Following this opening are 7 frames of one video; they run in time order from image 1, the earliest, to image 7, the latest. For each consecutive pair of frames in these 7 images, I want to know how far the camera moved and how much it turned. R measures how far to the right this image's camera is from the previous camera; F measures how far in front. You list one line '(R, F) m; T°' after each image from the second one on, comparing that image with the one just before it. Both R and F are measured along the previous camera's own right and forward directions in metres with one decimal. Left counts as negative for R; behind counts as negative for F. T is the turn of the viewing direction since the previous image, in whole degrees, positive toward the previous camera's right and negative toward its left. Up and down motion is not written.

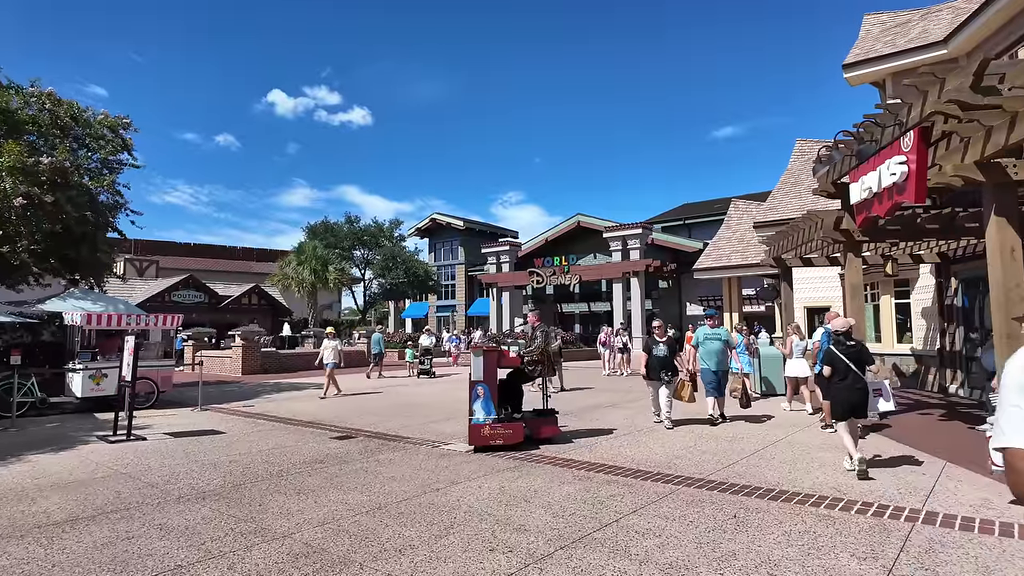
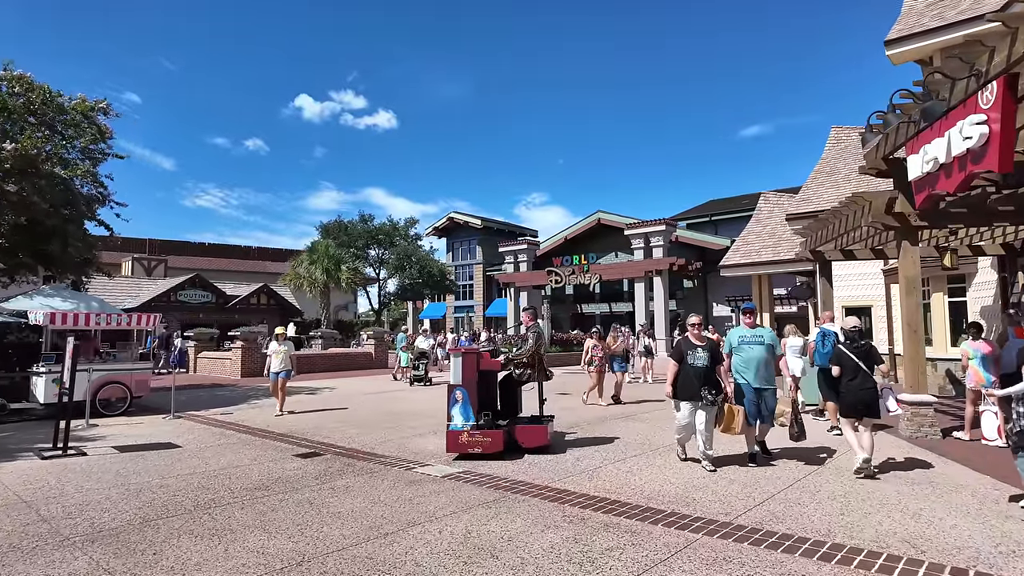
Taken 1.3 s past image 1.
(+0.4, +1.2) m; -2°
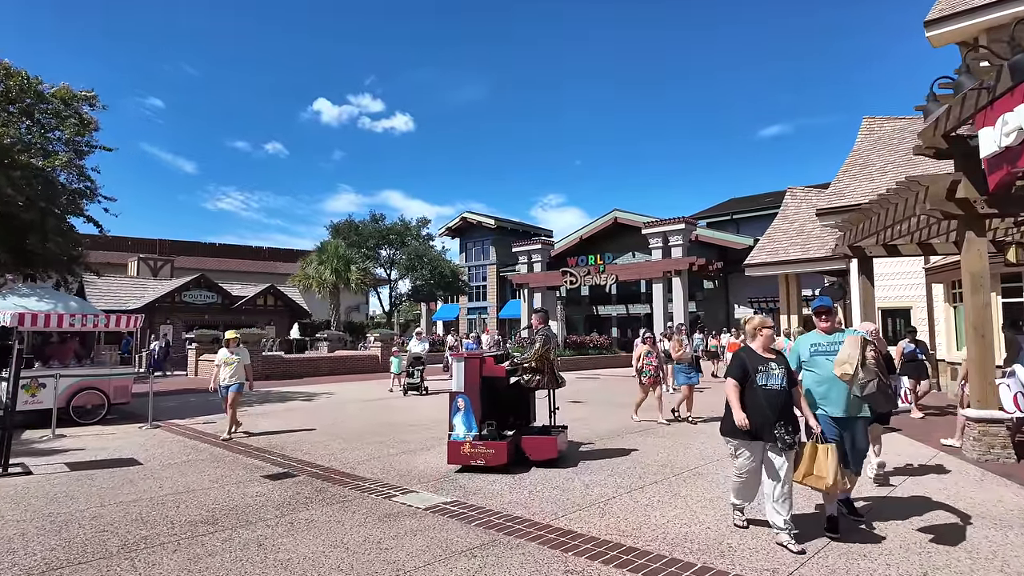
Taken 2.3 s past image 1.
(+0.2, +1.0) m; -2°
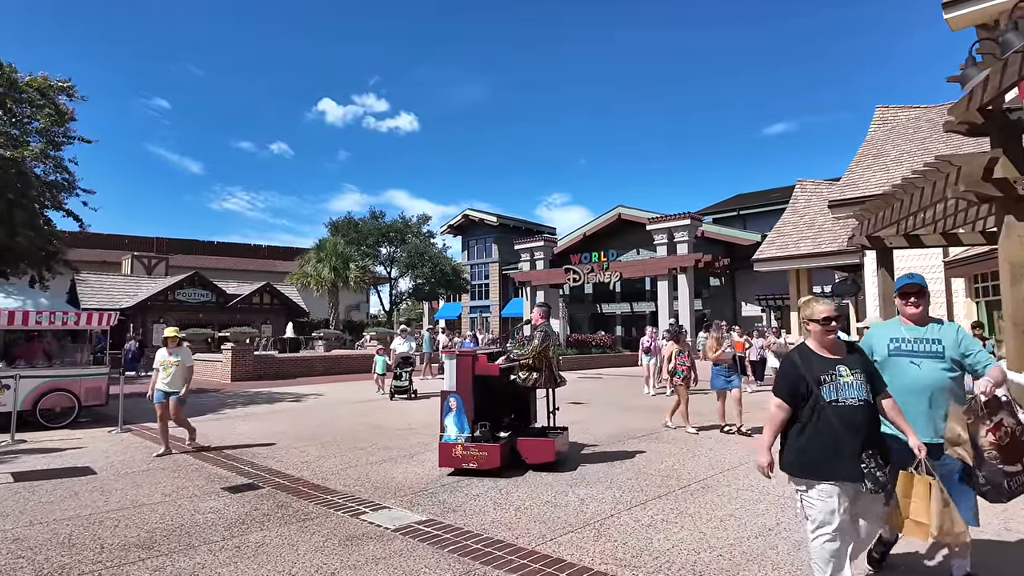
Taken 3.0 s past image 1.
(+0.2, +0.6) m; 0°
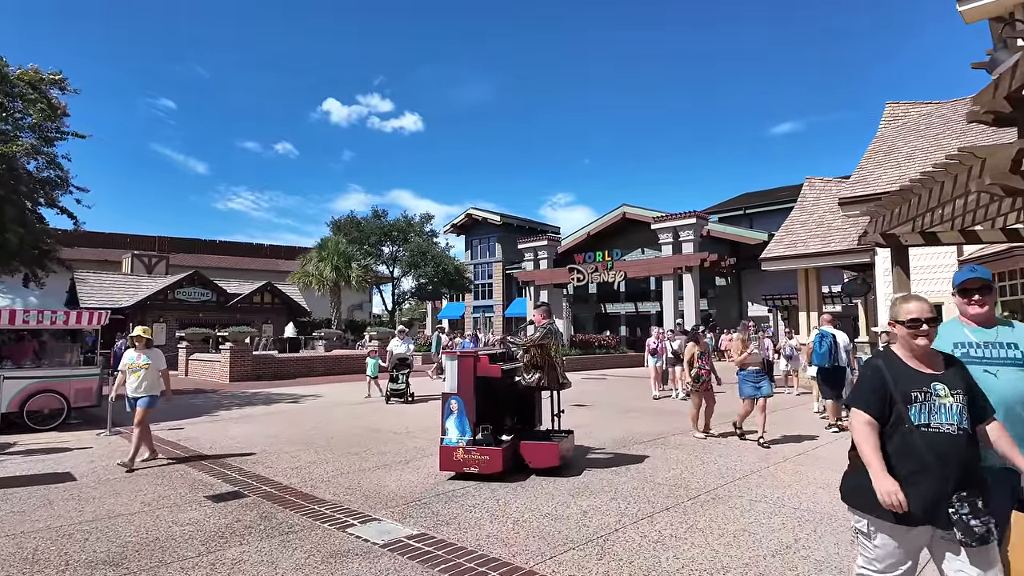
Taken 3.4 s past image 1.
(0.0, +0.3) m; 0°
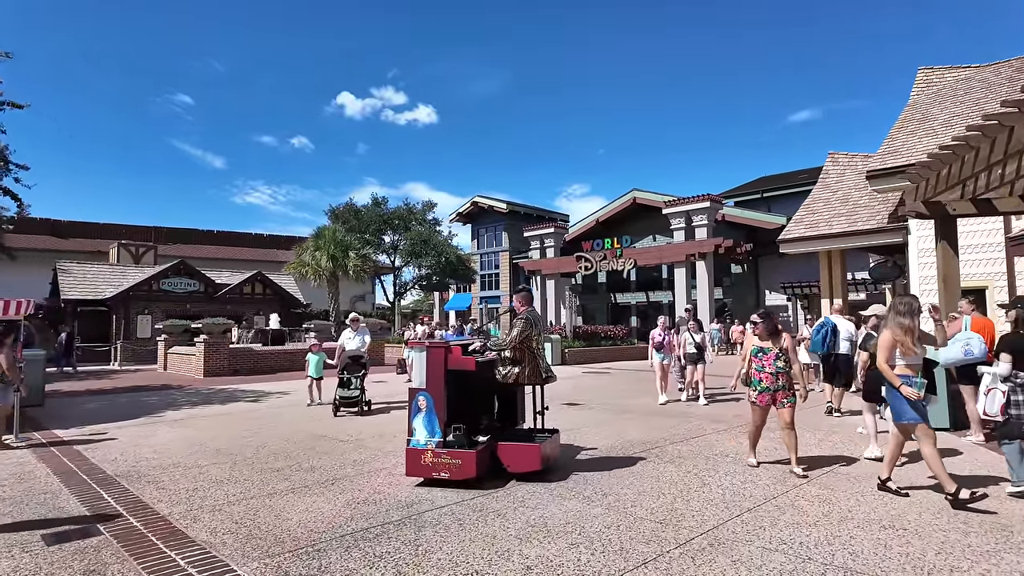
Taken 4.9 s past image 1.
(+0.6, +1.4) m; -1°
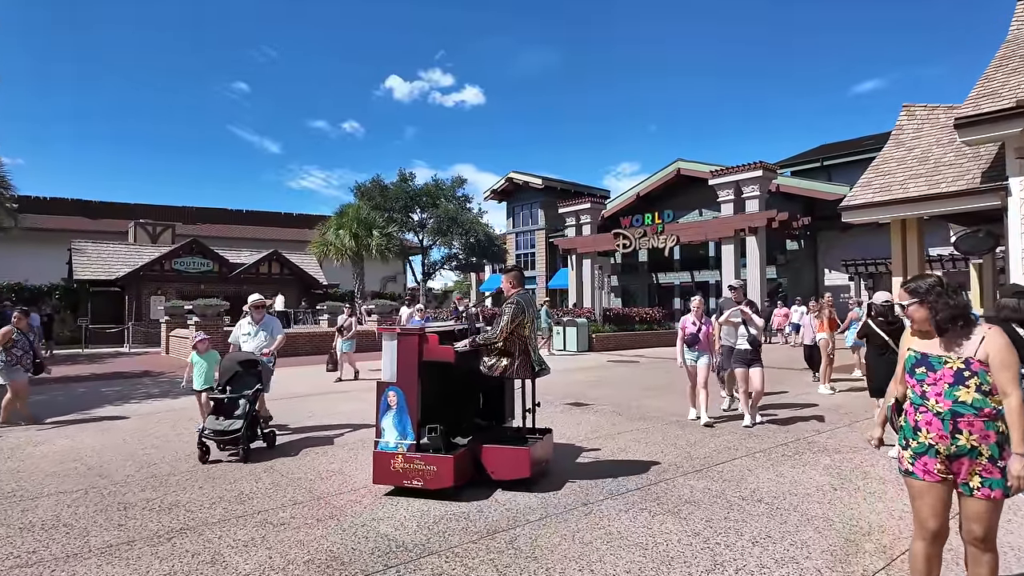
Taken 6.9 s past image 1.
(+0.8, +1.8) m; -5°
